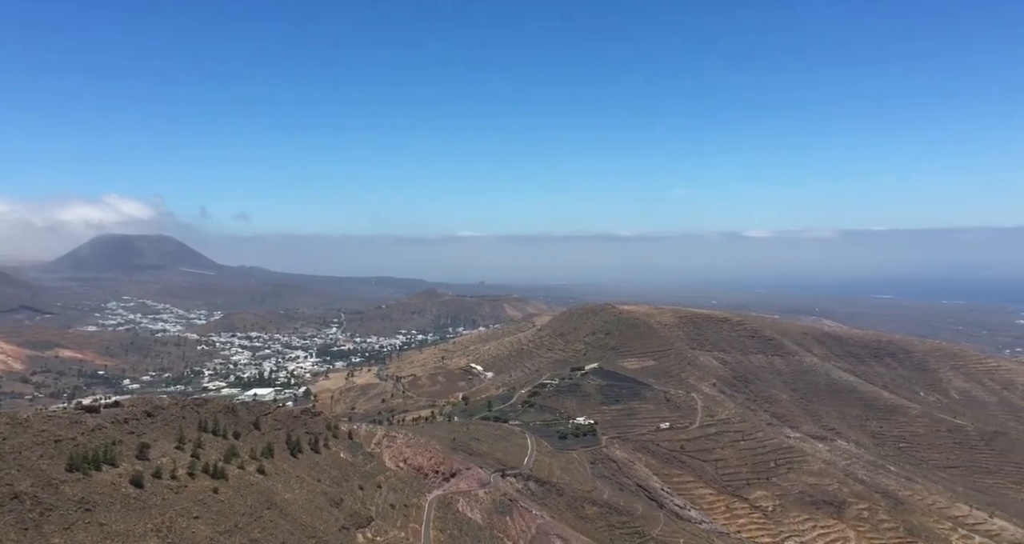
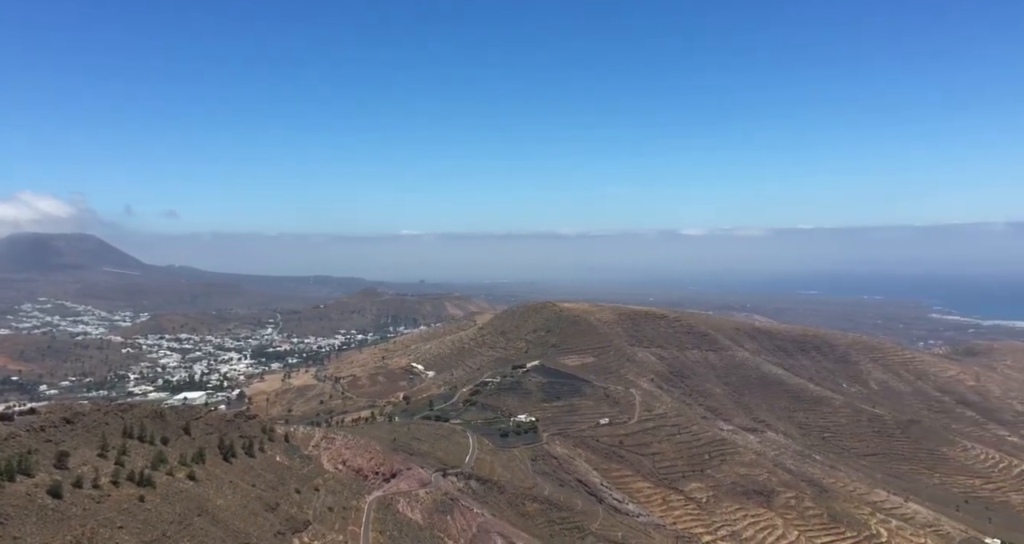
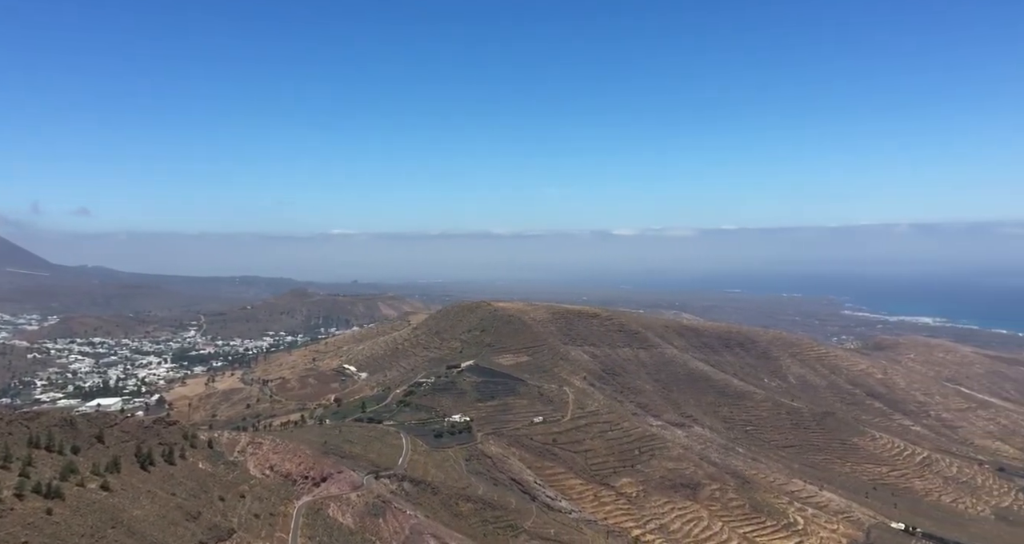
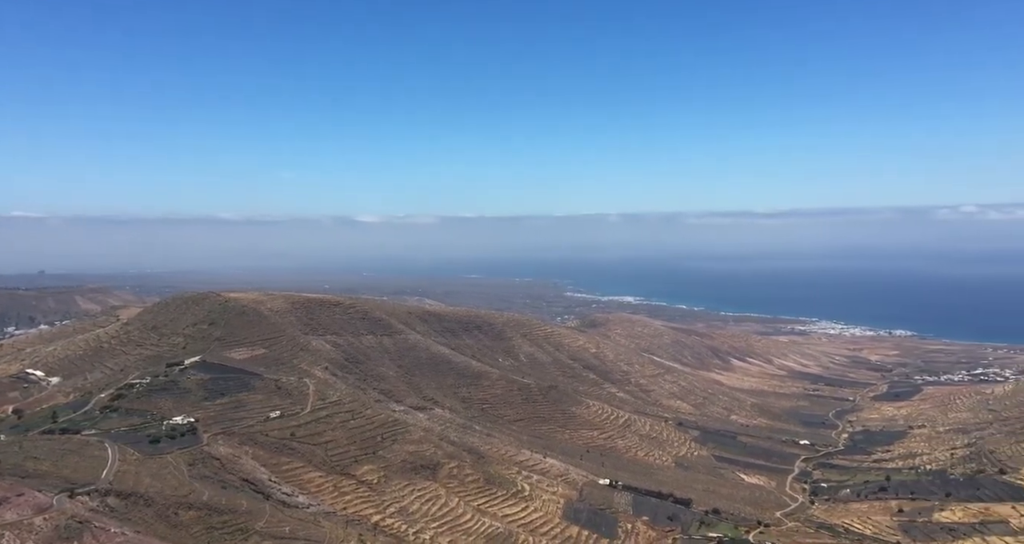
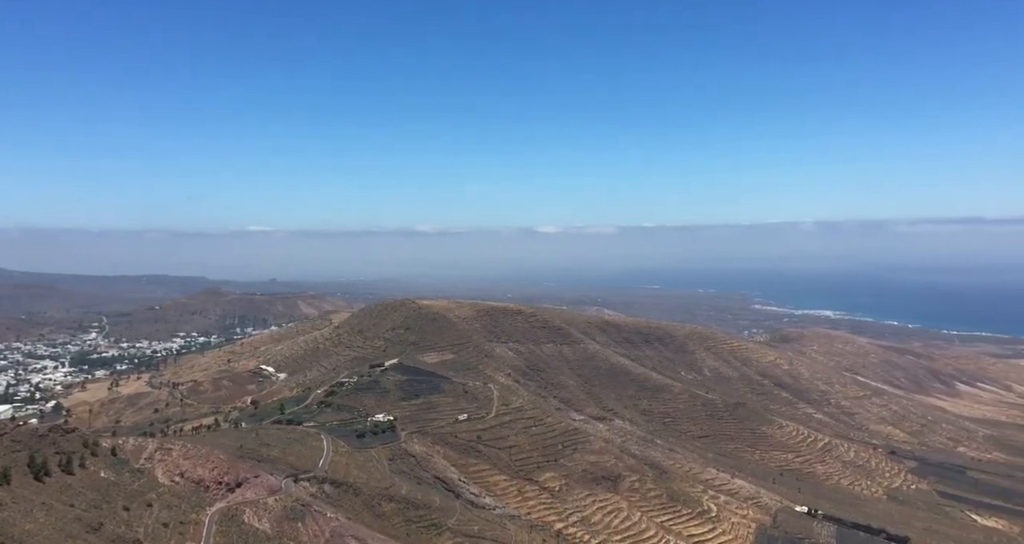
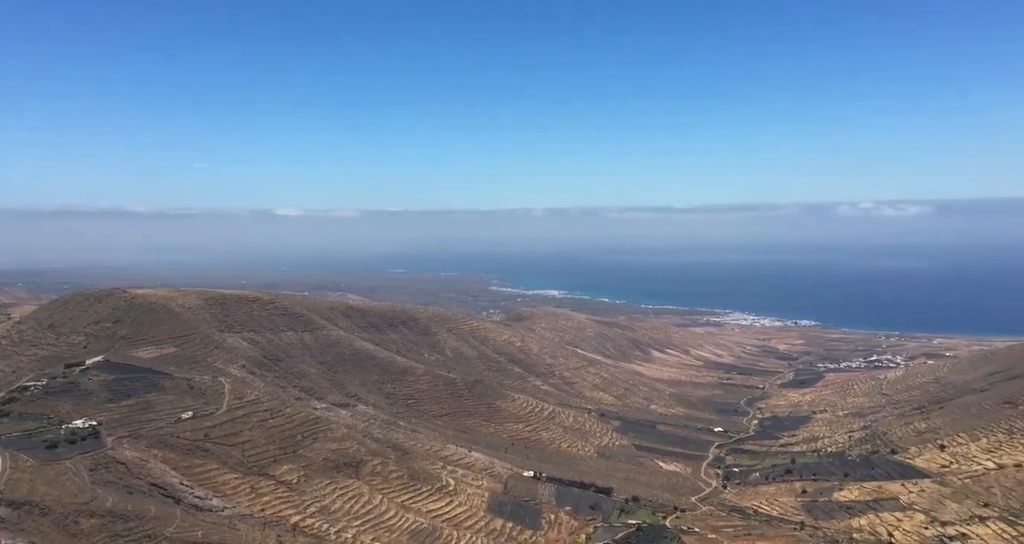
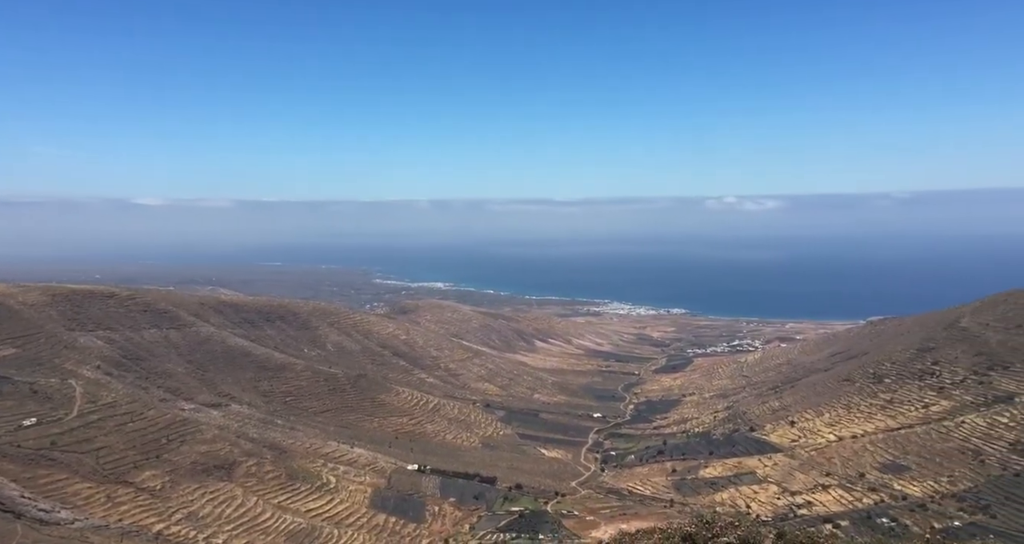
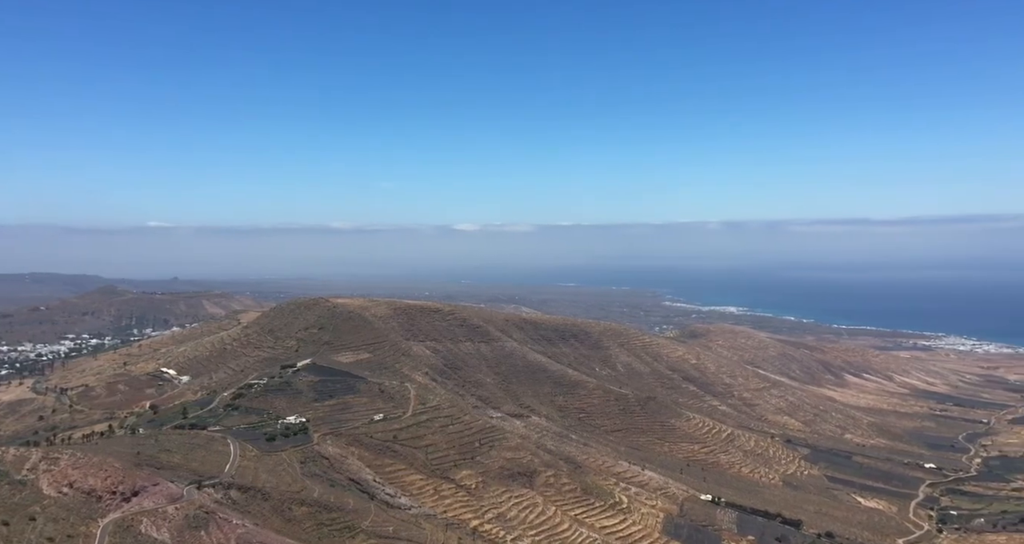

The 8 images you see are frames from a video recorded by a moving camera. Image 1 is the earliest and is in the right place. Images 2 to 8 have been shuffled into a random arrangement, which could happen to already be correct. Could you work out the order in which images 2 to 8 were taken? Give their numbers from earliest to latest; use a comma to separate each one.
2, 3, 5, 8, 4, 6, 7
